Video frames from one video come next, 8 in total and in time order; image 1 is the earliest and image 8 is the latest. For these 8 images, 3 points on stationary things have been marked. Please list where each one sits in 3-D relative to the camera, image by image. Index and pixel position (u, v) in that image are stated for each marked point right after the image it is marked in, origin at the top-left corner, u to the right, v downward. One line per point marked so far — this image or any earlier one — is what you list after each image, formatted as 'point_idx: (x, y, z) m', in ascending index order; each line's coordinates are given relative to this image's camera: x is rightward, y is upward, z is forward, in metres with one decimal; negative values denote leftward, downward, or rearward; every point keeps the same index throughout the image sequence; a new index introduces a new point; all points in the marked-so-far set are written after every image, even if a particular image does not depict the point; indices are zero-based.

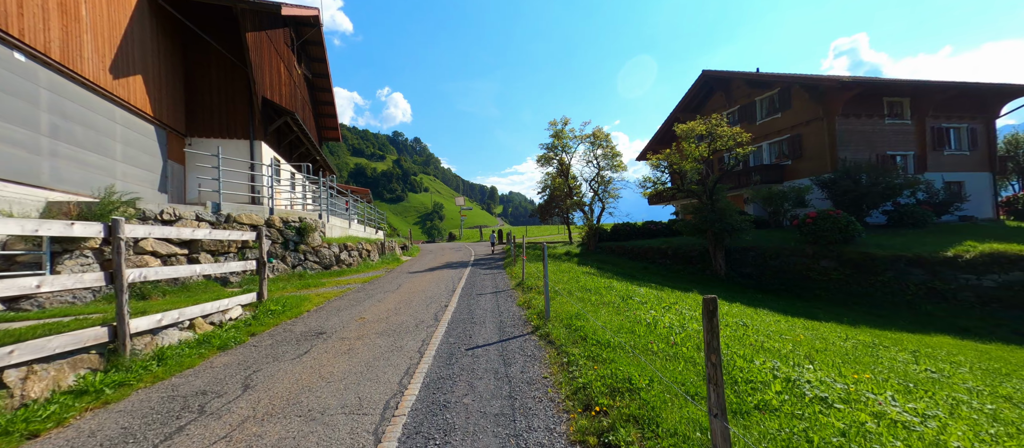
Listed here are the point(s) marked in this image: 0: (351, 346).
0: (-2.6, -2.0, +5.4) m
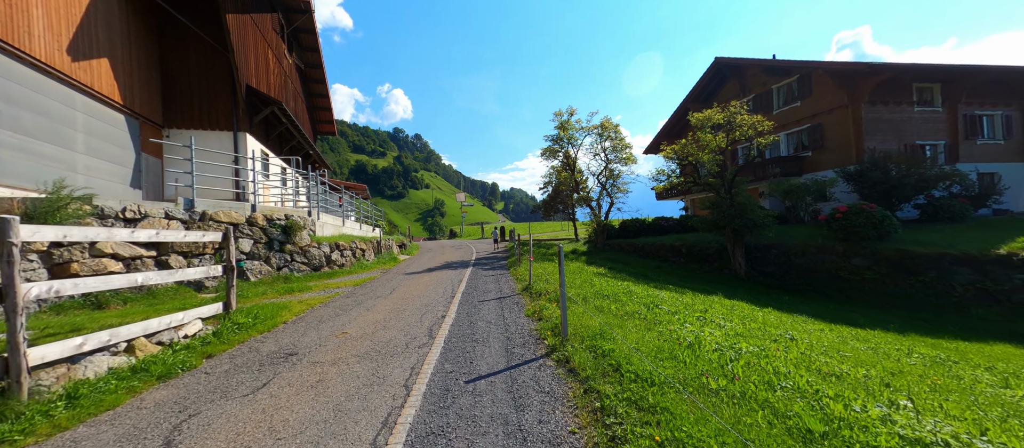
0: (-2.5, -2.0, +4.4) m
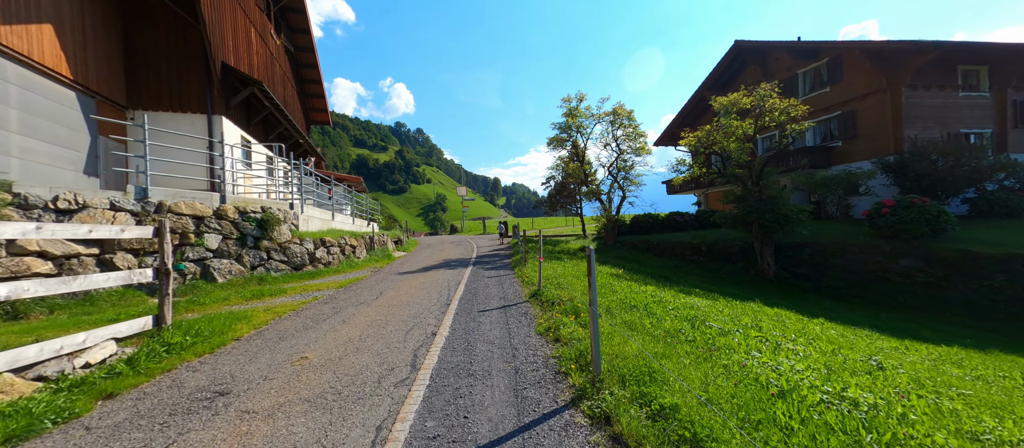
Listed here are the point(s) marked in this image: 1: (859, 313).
0: (-2.4, -1.9, +3.0) m
1: (+10.3, -2.7, +9.9) m
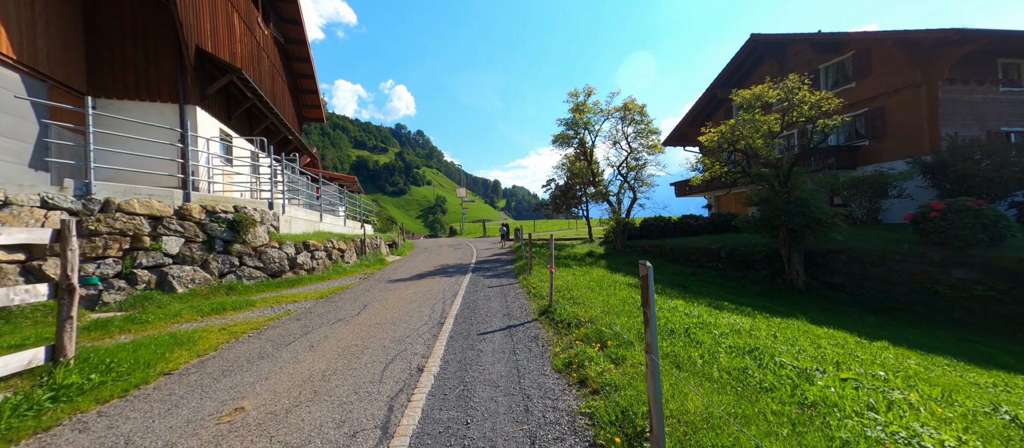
0: (-2.2, -1.9, +1.7) m
1: (+10.4, -2.8, +8.7) m
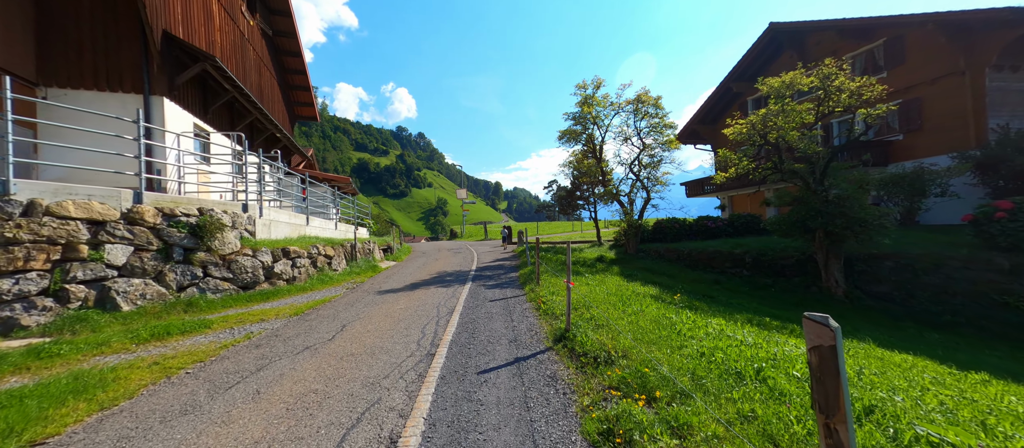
0: (-2.1, -2.0, +0.4) m
1: (+10.6, -2.8, +7.3) m
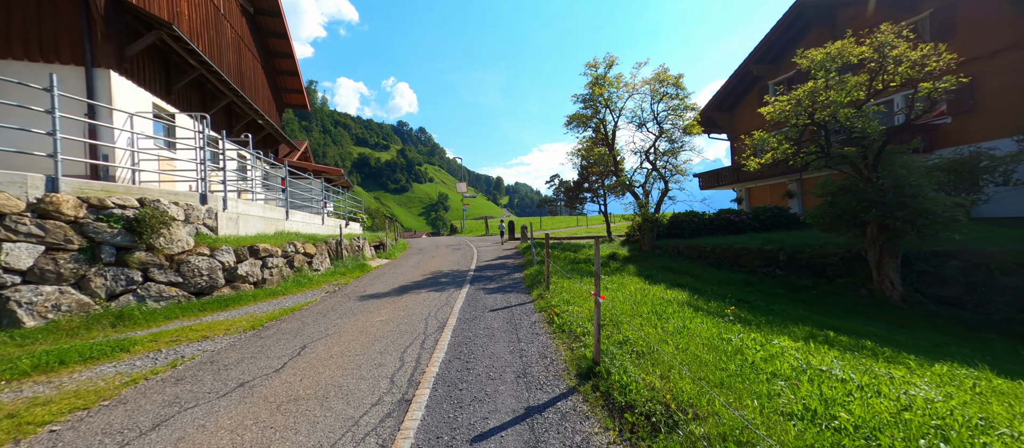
0: (-2.0, -1.9, -1.1) m
1: (+10.7, -2.7, +5.8) m
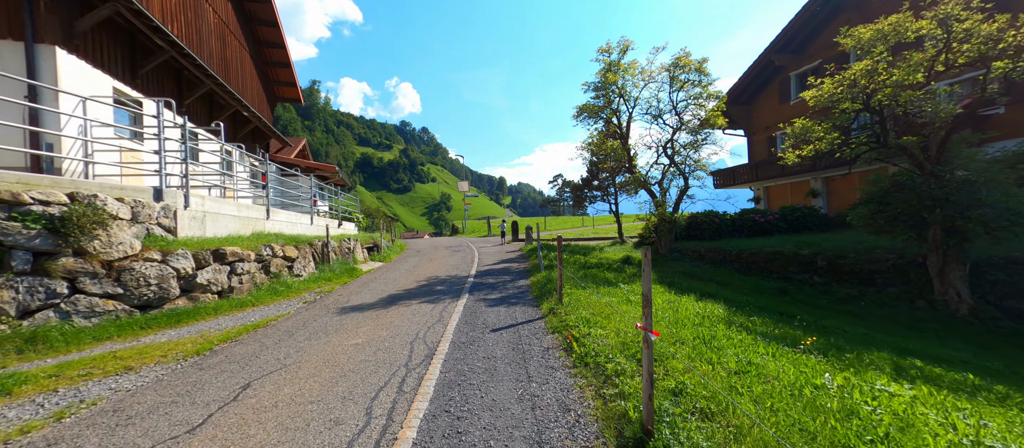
0: (-2.0, -1.9, -2.3) m
1: (+10.8, -2.7, +4.5) m
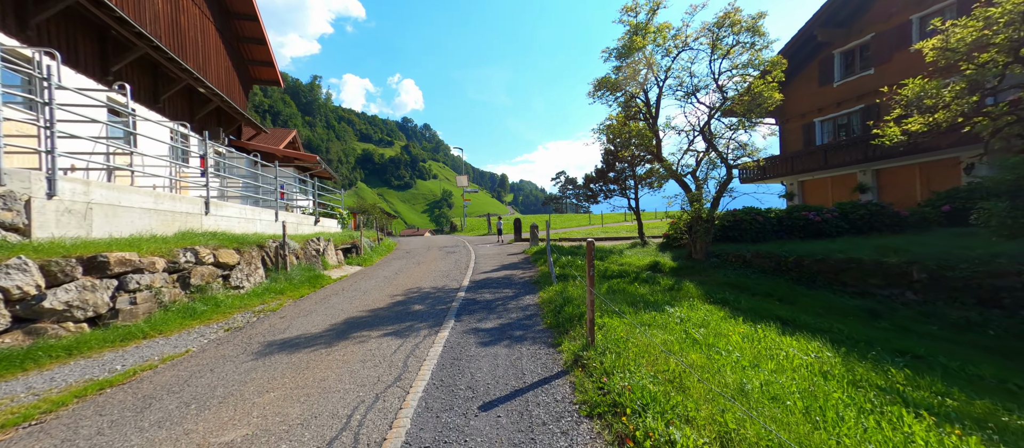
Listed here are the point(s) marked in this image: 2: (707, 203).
0: (-2.0, -2.0, -4.7) m
1: (+10.8, -2.8, +2.0) m
2: (+6.7, +0.7, +11.8) m
